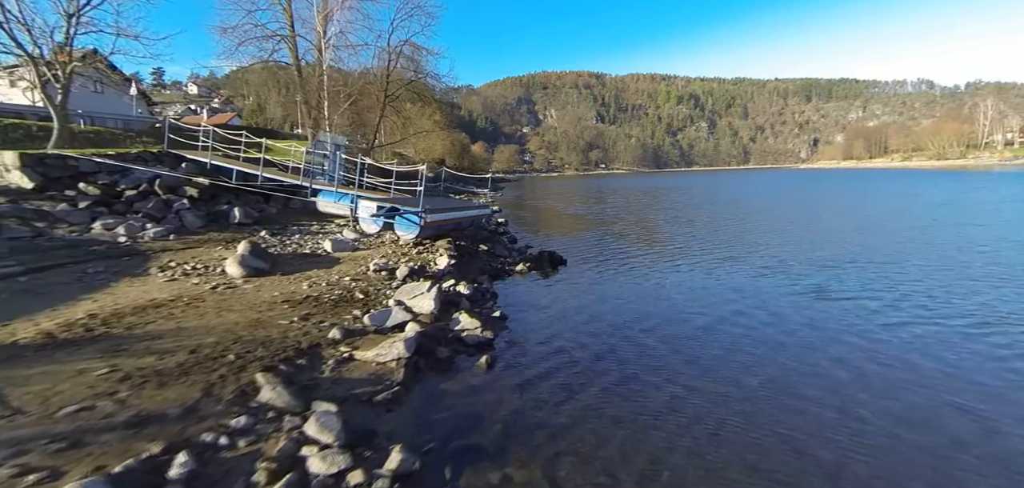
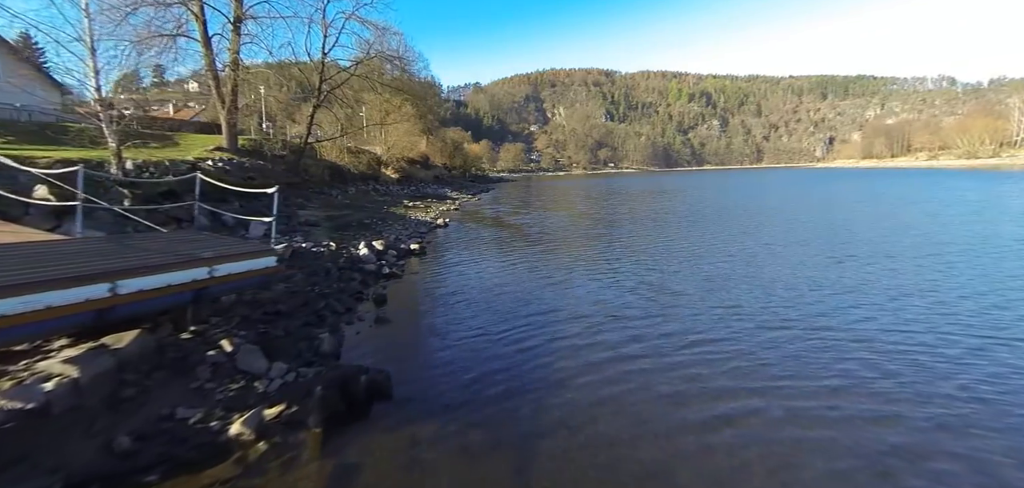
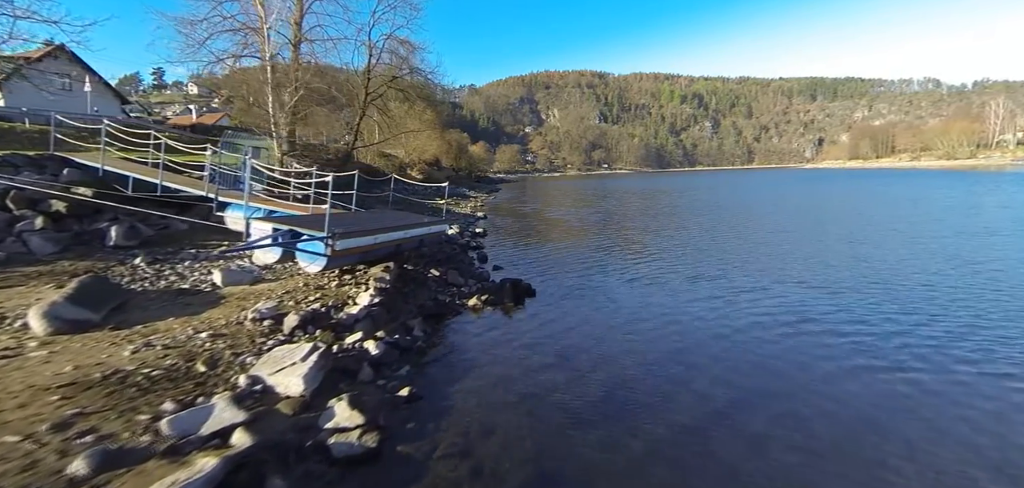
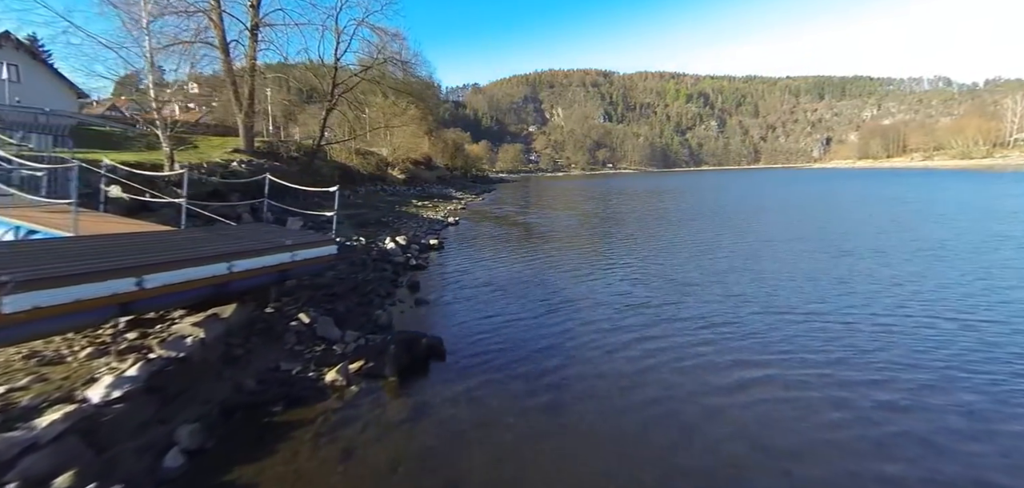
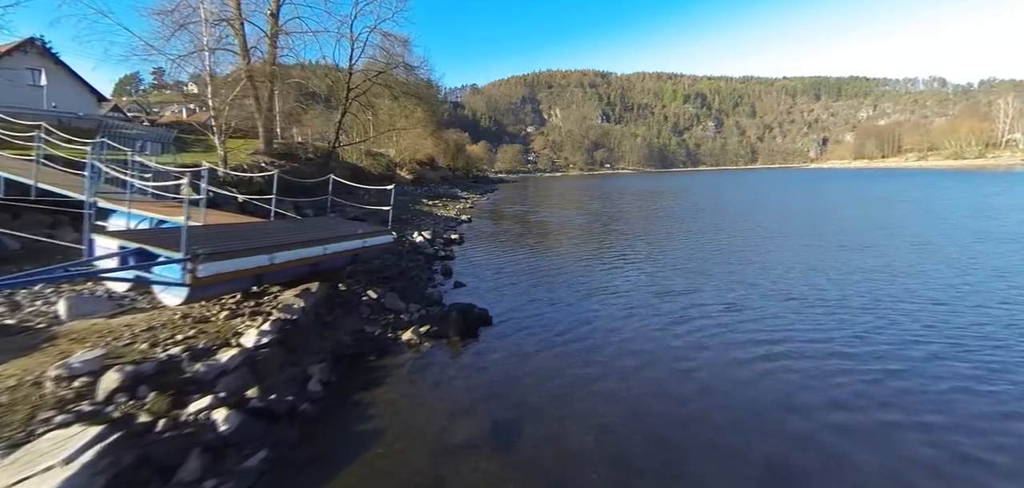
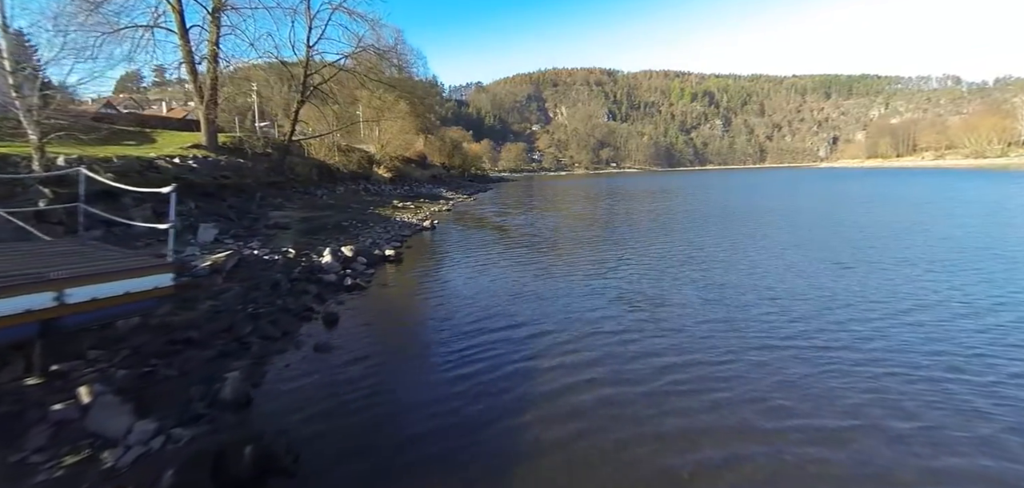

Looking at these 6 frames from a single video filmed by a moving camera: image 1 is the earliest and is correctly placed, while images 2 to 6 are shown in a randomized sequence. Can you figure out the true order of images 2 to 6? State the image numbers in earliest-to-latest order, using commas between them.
3, 5, 4, 2, 6
